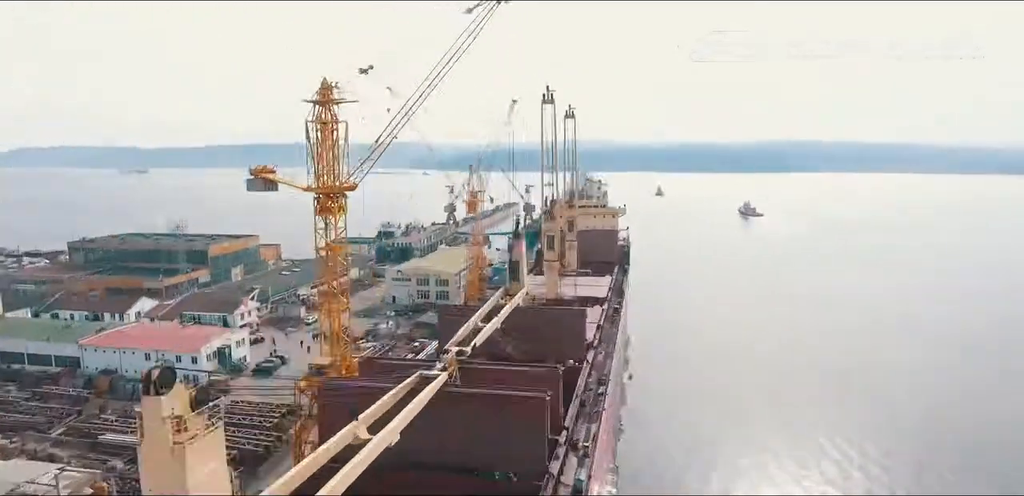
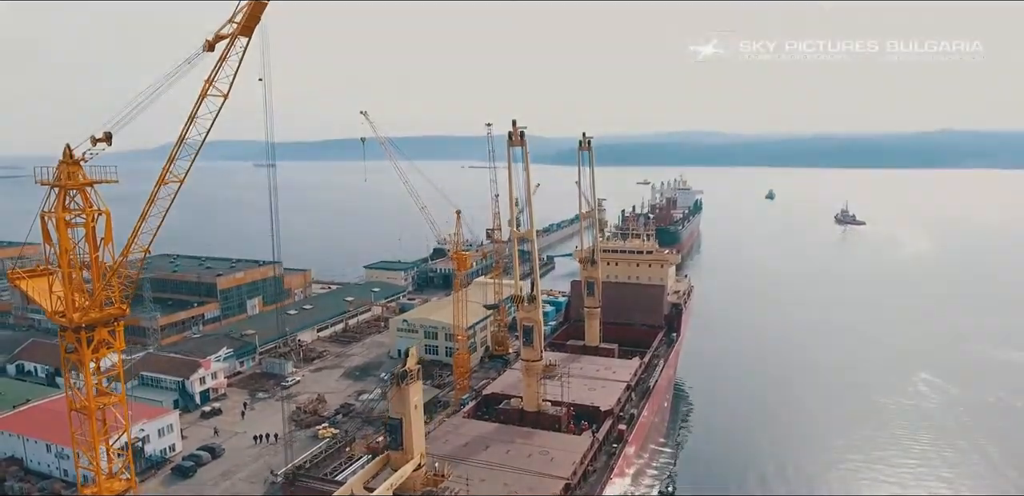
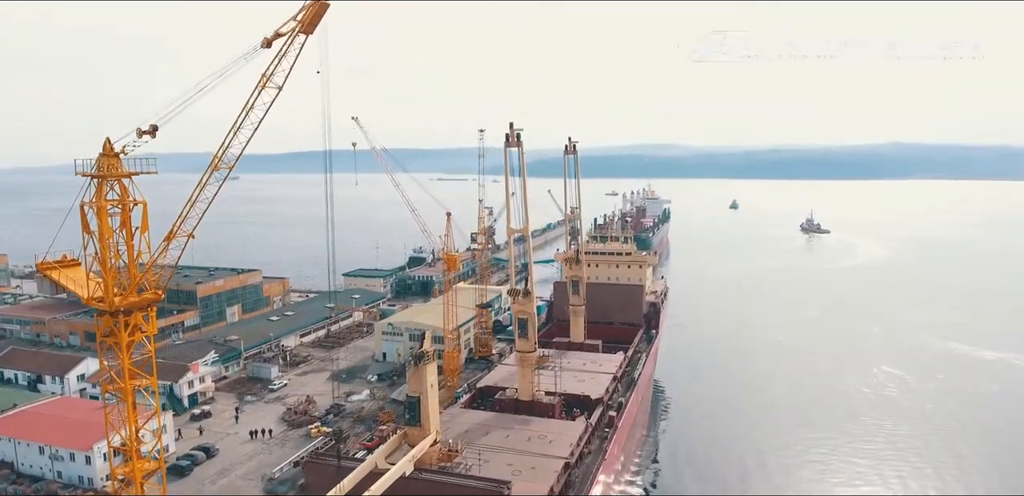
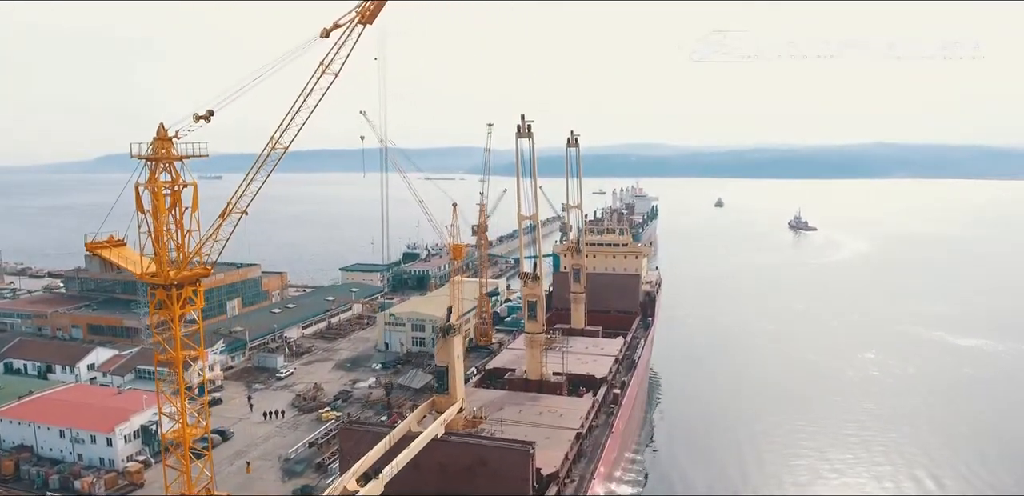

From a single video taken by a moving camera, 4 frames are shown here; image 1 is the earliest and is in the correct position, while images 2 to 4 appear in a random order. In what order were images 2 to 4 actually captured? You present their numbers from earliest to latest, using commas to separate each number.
4, 3, 2
